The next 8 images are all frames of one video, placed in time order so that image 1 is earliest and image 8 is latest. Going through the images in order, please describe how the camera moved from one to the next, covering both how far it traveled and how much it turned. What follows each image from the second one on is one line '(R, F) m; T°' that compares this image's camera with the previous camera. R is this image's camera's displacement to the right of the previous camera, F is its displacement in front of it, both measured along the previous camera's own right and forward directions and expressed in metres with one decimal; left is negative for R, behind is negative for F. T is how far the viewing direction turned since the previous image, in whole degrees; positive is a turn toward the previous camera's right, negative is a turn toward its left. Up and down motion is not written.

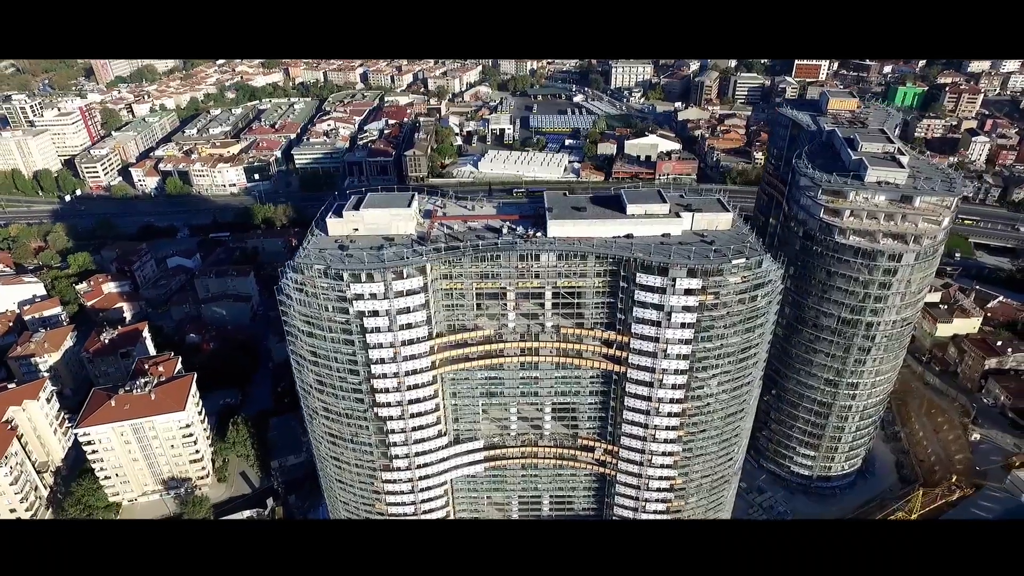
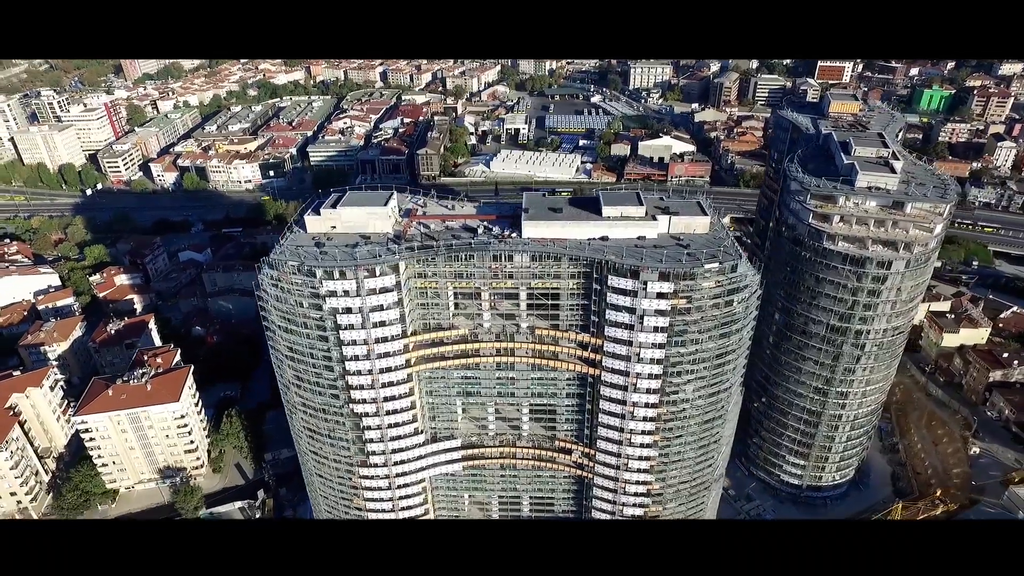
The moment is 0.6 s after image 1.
(+2.0, 0.0) m; -2°
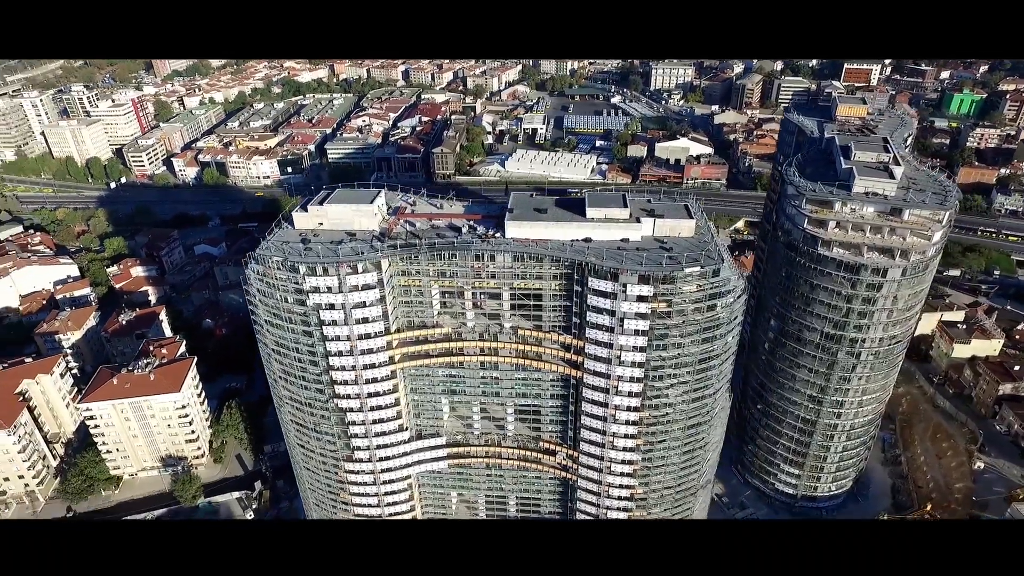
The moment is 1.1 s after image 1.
(+1.7, 0.0) m; -2°
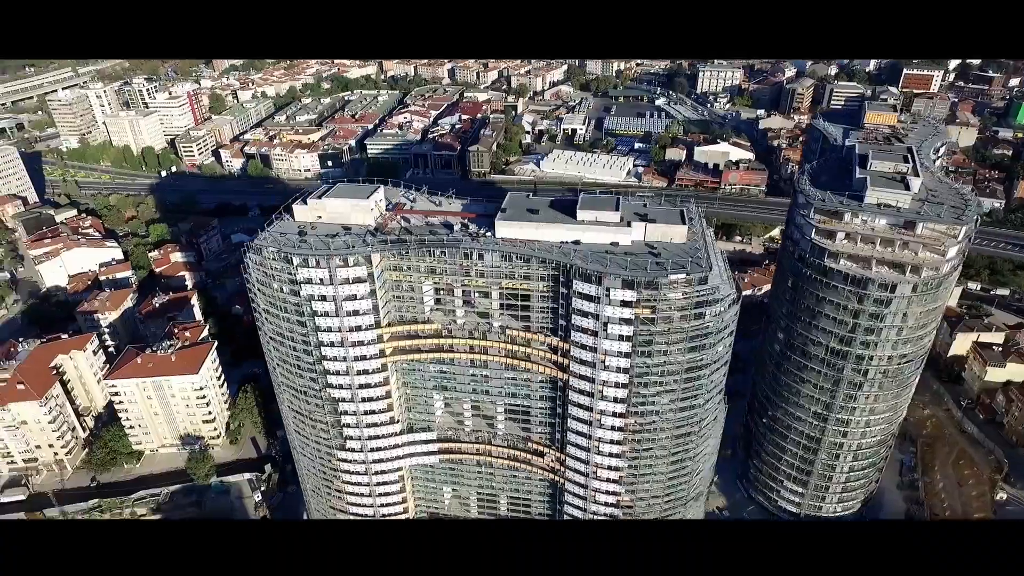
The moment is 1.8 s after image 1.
(+2.4, 0.0) m; -4°
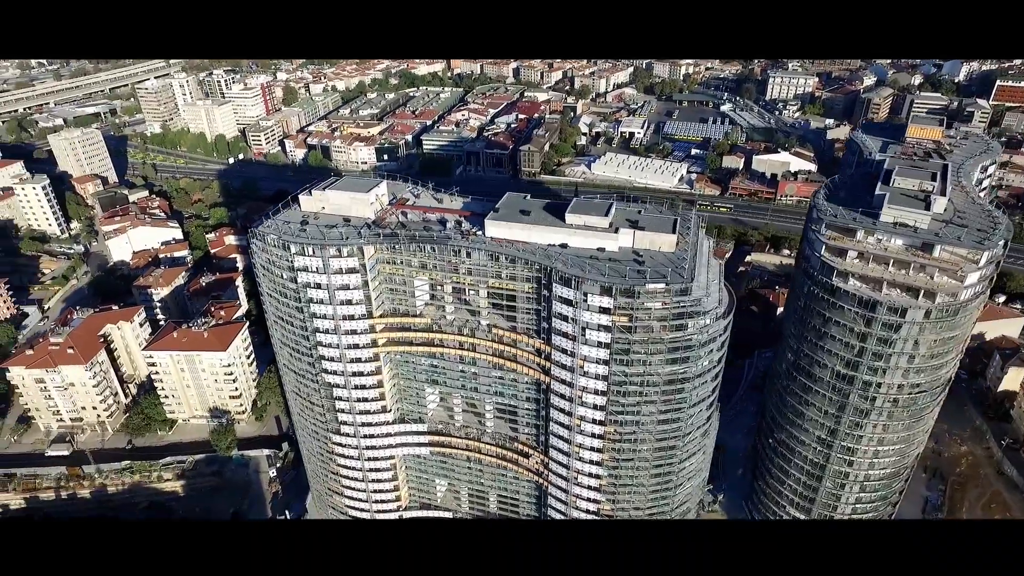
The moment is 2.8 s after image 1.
(+3.2, 0.0) m; -6°
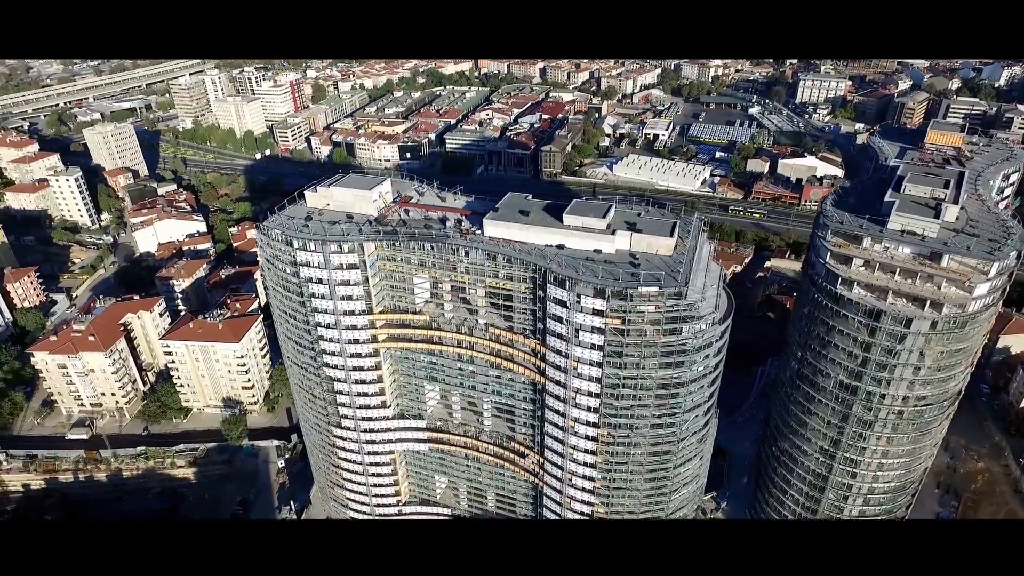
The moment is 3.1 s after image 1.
(+1.2, 0.0) m; -2°
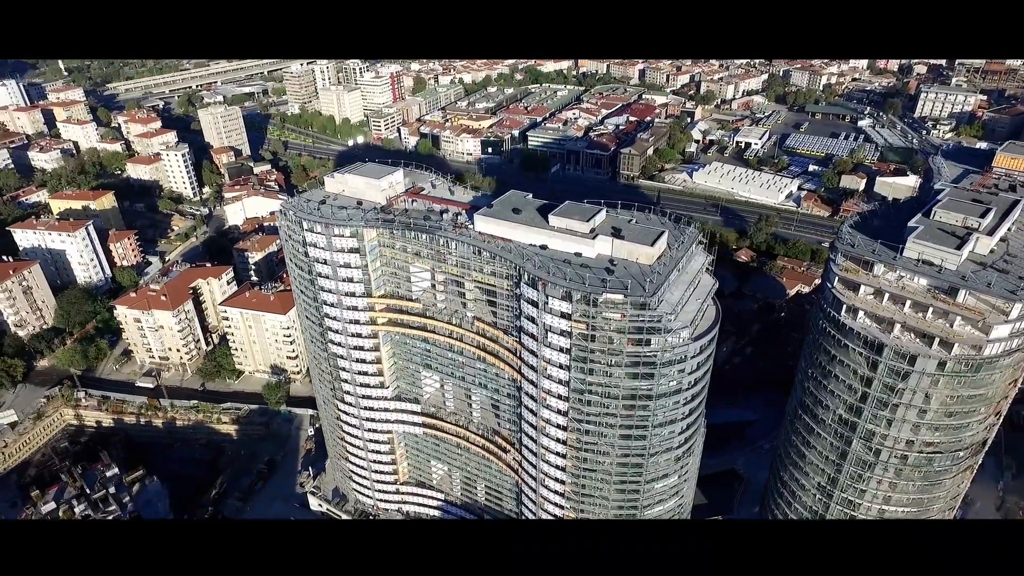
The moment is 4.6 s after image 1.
(+4.7, +0.1) m; -9°
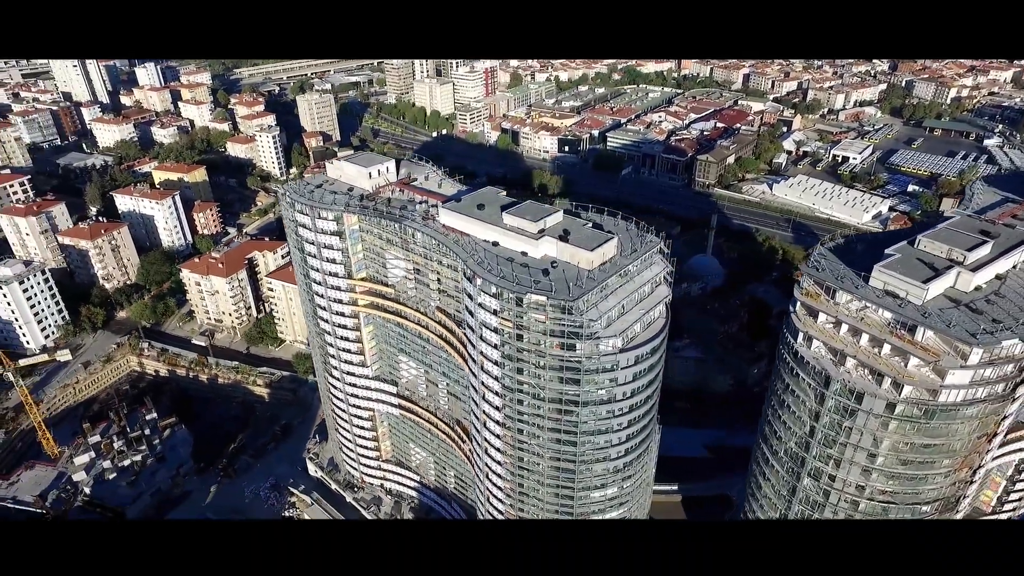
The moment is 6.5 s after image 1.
(+6.2, +0.2) m; -9°
